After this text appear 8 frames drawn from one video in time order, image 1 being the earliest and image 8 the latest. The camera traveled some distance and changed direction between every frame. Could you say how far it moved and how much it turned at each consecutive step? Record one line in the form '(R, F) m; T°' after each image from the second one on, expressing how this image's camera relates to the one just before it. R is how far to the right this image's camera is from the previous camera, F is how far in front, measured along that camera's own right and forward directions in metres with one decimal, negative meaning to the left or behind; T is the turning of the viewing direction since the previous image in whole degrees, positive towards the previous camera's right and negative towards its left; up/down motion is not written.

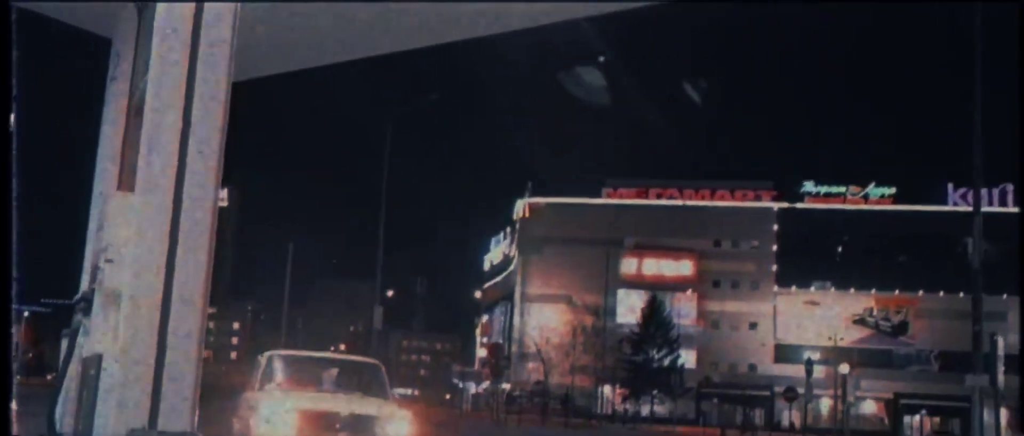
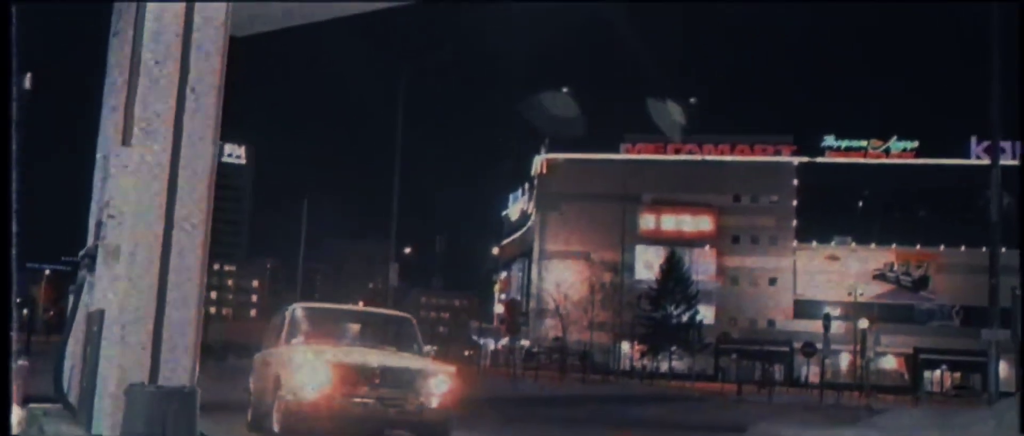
(+0.2, +0.2) m; -1°
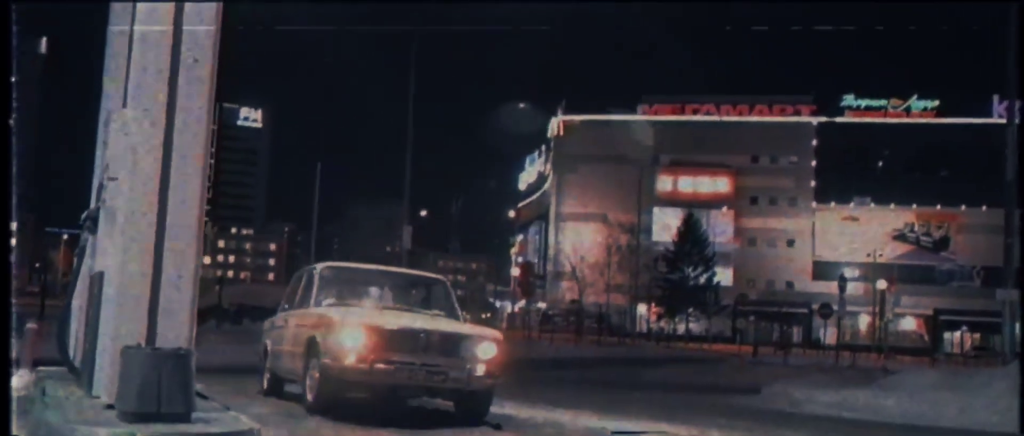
(+0.2, +0.2) m; -1°
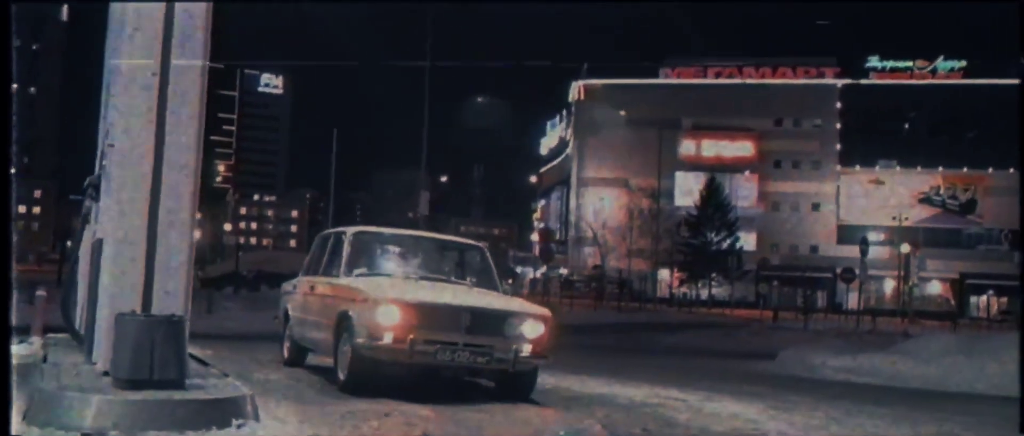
(+0.3, +0.2) m; -1°
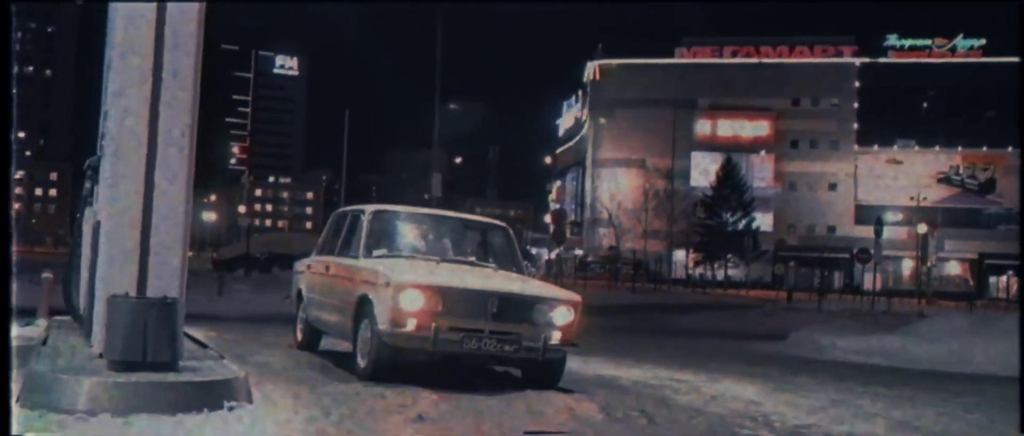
(+0.2, +0.1) m; -1°
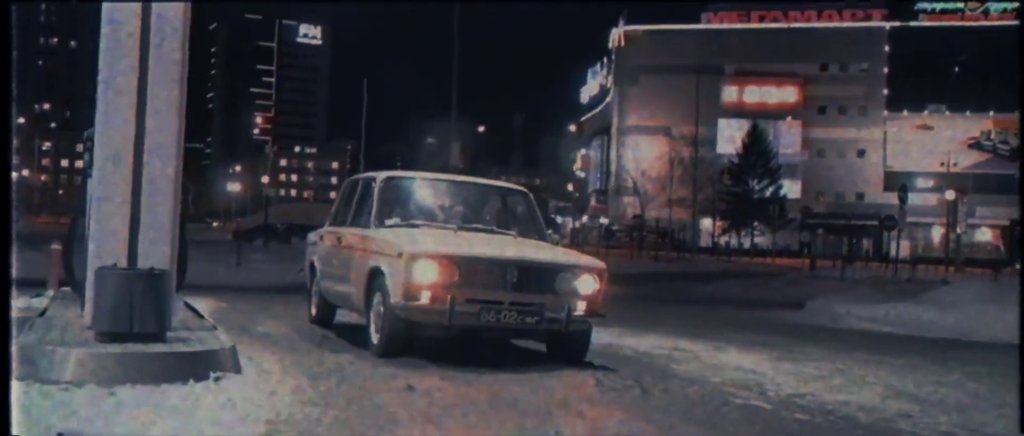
(+0.4, +0.1) m; -2°
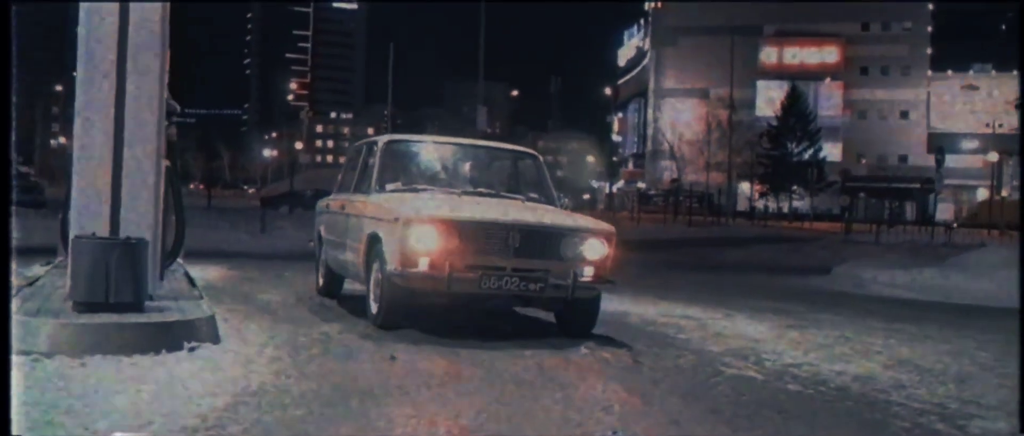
(+0.6, +0.2) m; -2°
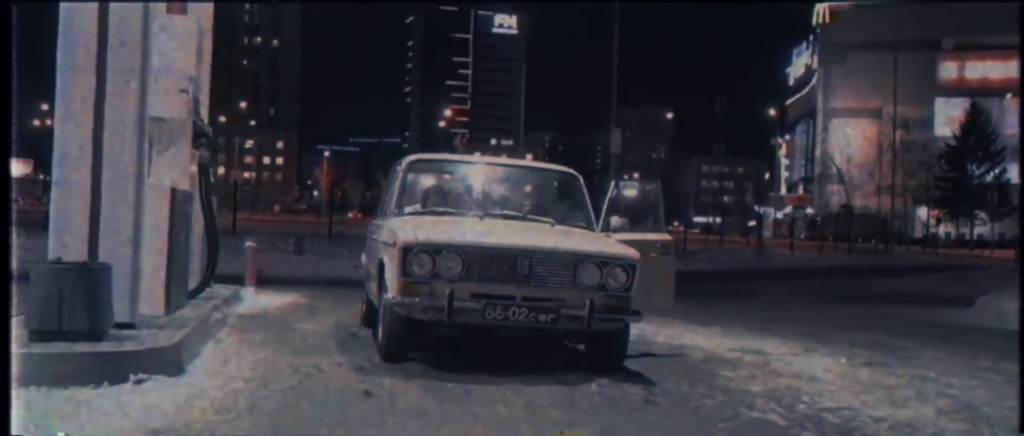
(+1.7, +1.1) m; -10°
